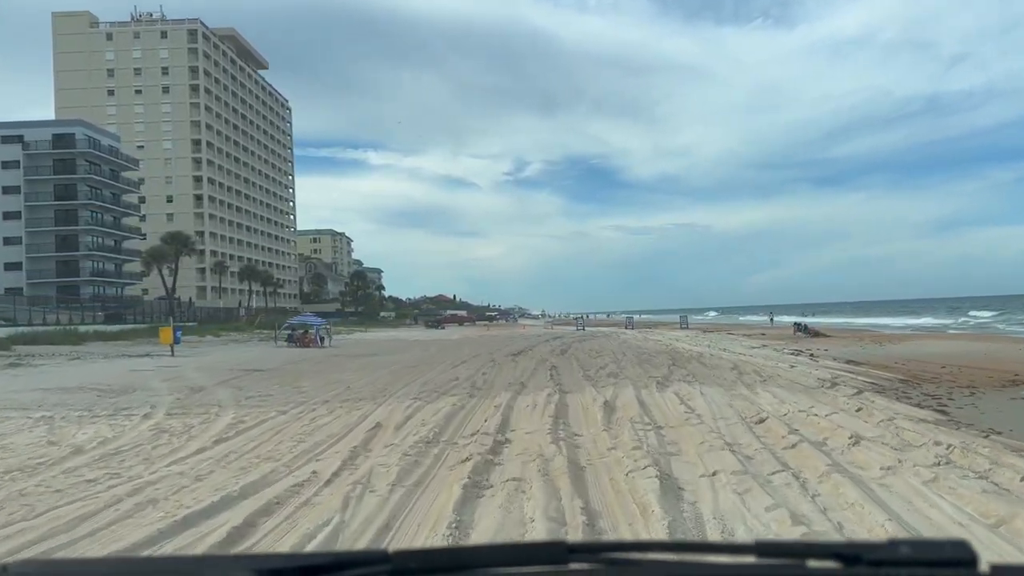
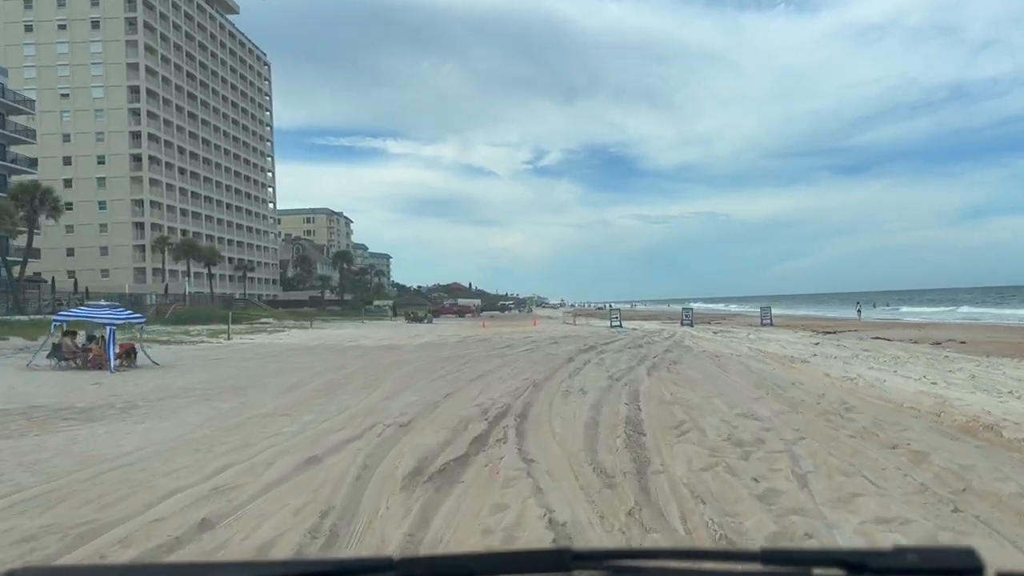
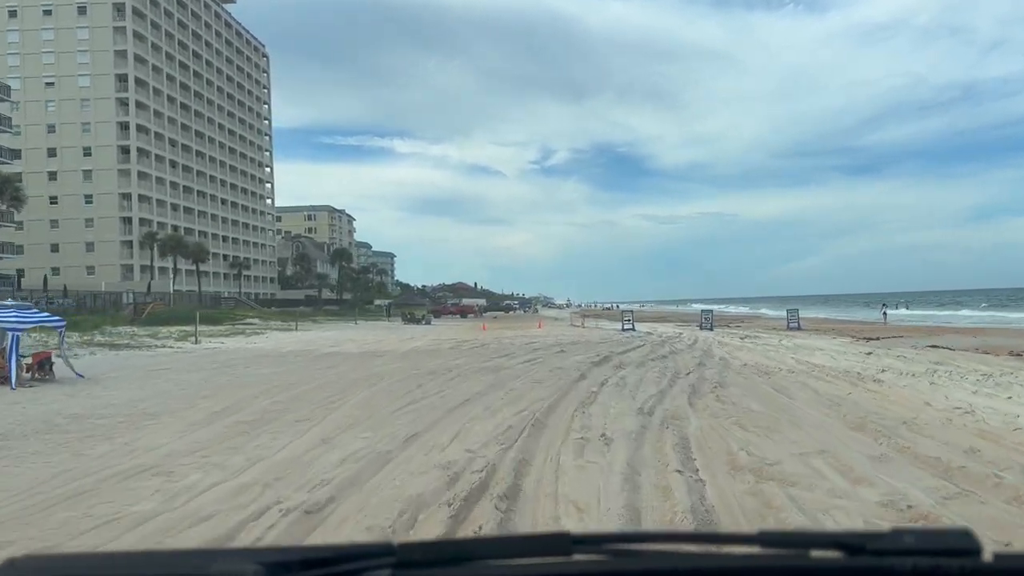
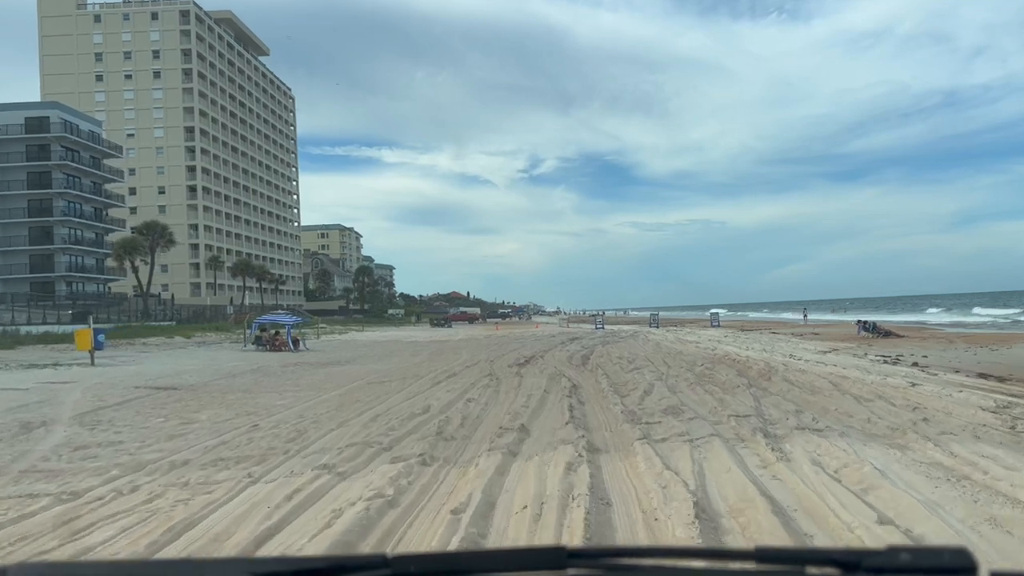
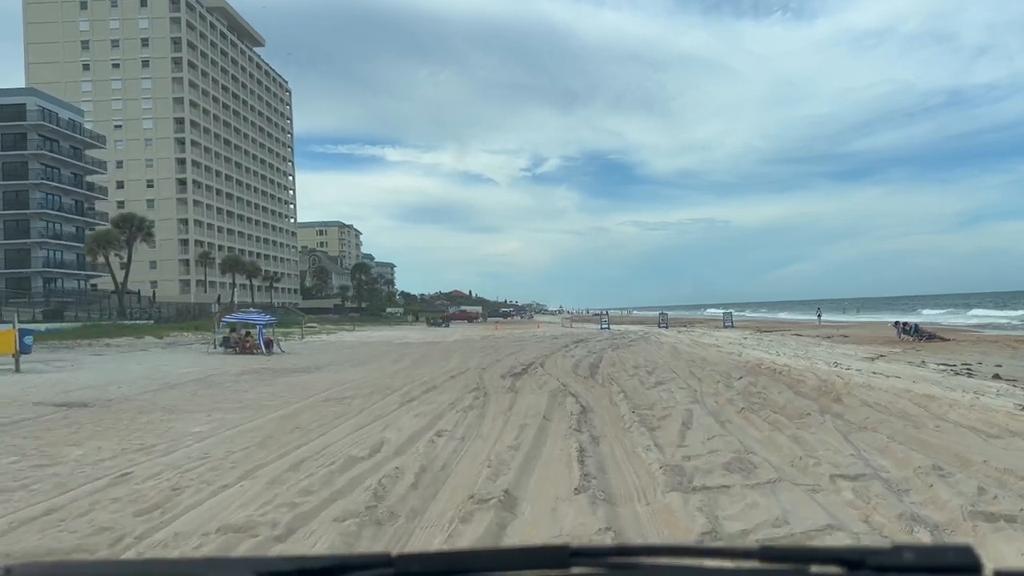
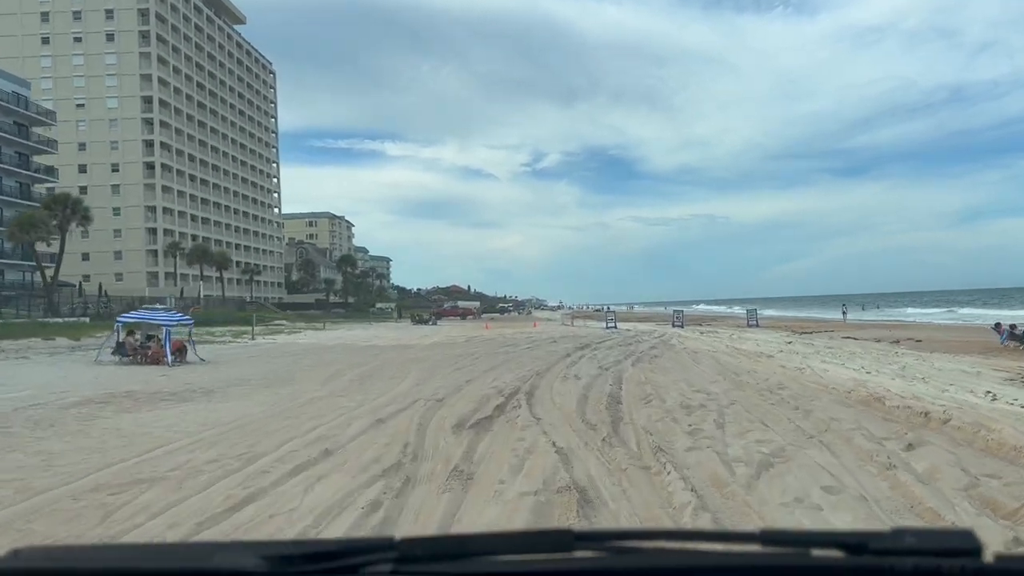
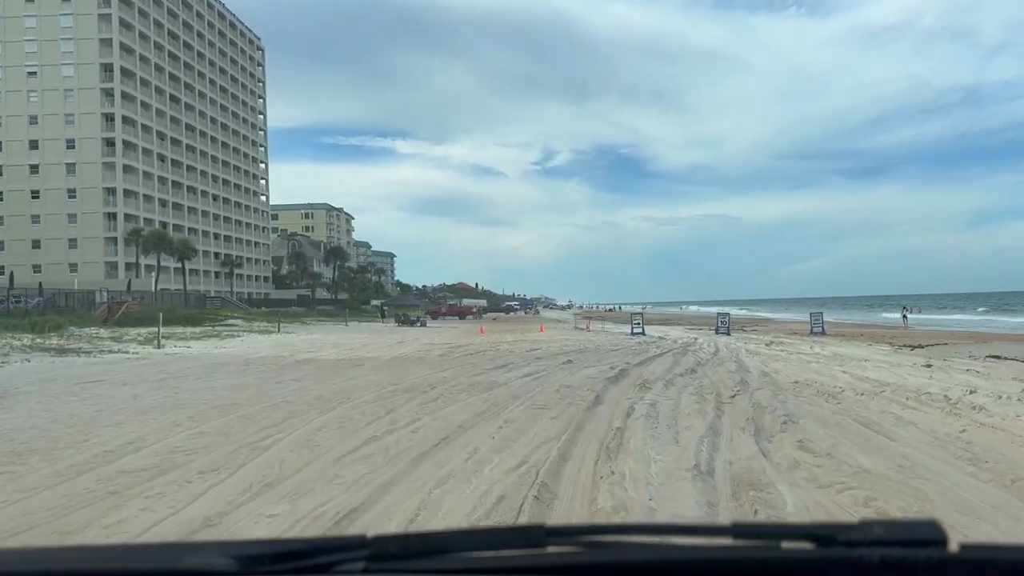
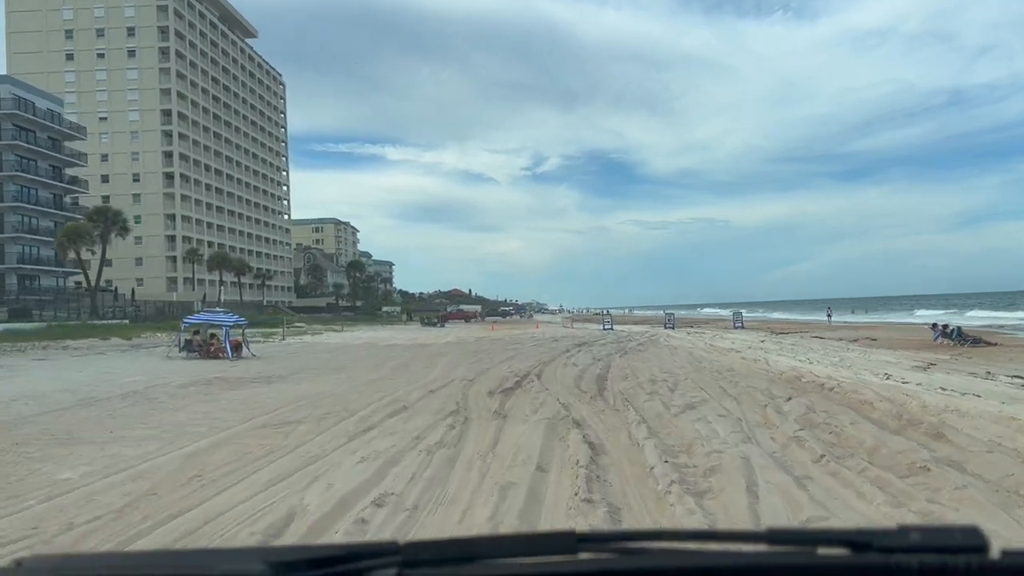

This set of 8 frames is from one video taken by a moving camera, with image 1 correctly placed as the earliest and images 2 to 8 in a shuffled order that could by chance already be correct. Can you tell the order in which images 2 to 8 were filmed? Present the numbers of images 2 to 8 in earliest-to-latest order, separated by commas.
4, 5, 8, 6, 2, 3, 7
